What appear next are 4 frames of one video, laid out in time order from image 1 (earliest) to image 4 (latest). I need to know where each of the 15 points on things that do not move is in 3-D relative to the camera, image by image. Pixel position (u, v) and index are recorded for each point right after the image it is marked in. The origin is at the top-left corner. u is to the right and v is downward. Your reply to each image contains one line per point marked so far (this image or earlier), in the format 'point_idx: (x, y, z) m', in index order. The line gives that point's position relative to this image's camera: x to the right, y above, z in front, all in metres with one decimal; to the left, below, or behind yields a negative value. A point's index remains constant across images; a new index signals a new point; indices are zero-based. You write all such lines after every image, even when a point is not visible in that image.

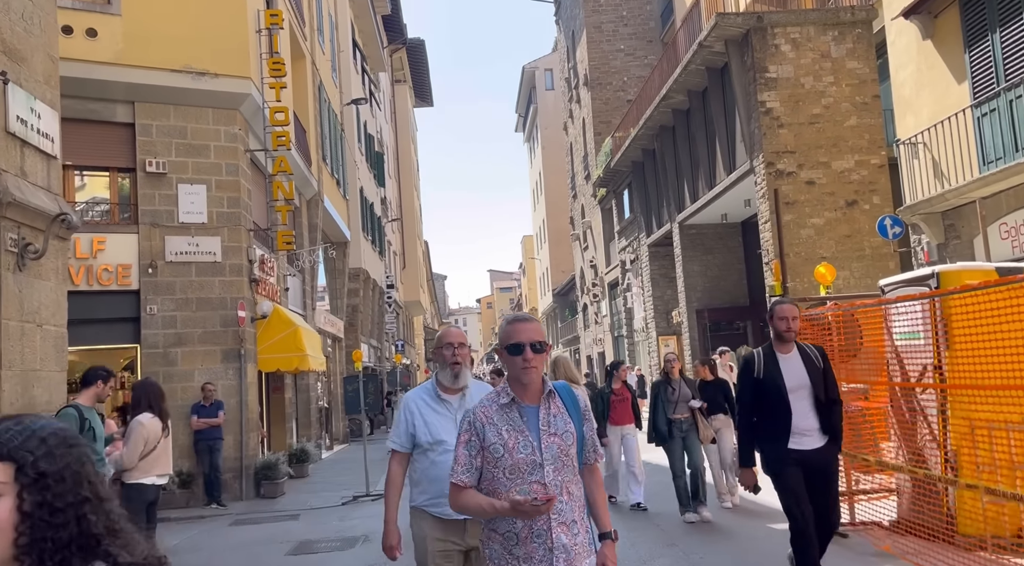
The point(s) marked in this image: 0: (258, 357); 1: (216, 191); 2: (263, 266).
0: (-4.1, -1.2, +15.0) m
1: (-4.5, +1.4, +14.0) m
2: (-4.2, +0.3, +15.4) m
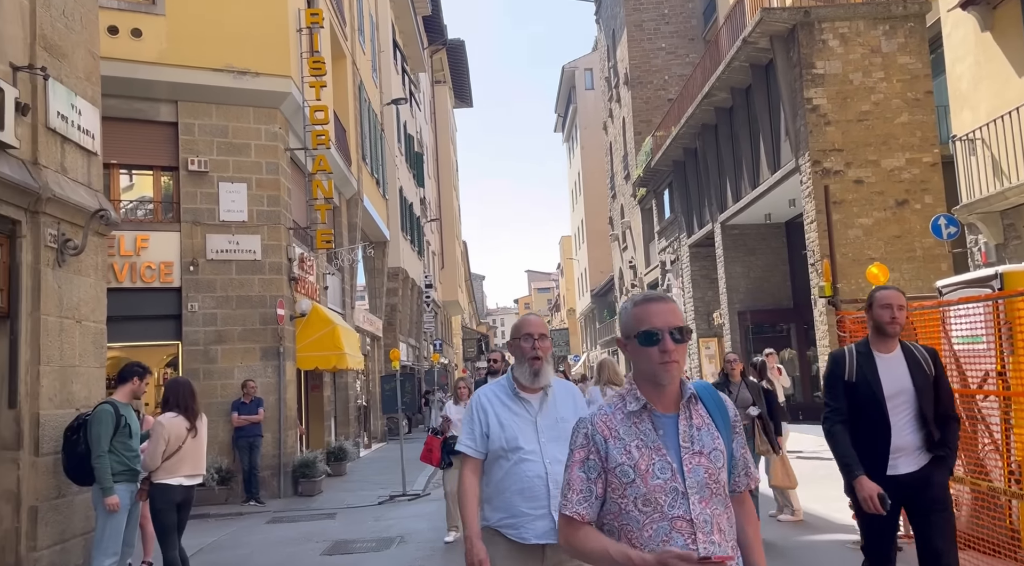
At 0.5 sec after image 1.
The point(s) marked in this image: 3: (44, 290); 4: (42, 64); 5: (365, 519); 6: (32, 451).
0: (-3.5, -1.2, +15.0) m
1: (-3.9, +1.4, +14.1) m
2: (-3.5, +0.3, +15.4) m
3: (-3.3, 0.0, +6.5) m
4: (-3.4, +1.6, +6.6) m
5: (-1.8, -2.9, +11.3) m
6: (-3.3, -1.2, +6.4) m
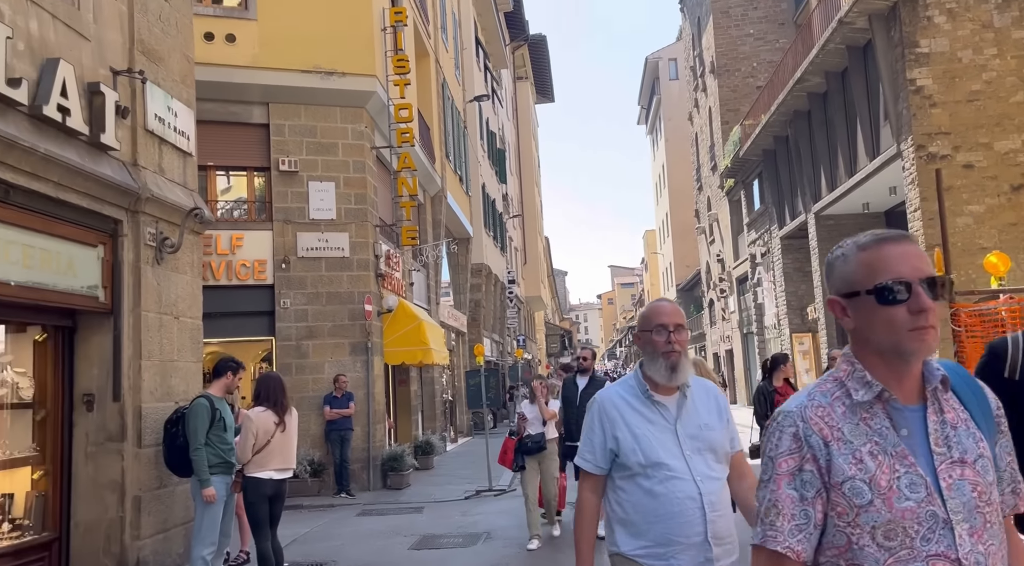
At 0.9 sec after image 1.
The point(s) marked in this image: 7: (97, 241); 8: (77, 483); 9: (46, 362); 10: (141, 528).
0: (-2.1, -1.1, +15.2) m
1: (-2.6, +1.5, +14.3) m
2: (-2.1, +0.4, +15.6) m
3: (-2.7, 0.0, +6.7) m
4: (-2.7, +1.6, +6.8) m
5: (-0.7, -2.9, +11.4) m
6: (-2.7, -1.1, +6.6) m
7: (-2.9, +0.3, +6.4) m
8: (-3.0, -1.4, +6.5) m
9: (-3.2, -0.5, +6.3) m
10: (-2.6, -1.7, +6.5) m
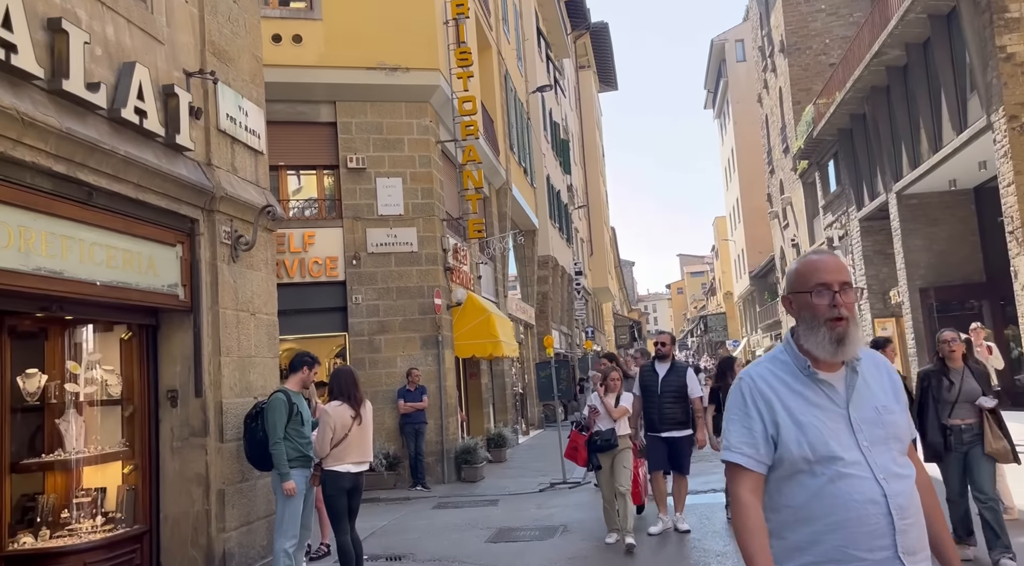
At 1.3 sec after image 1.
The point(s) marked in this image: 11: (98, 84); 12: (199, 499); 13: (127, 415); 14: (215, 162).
0: (-0.9, -1.0, +15.3) m
1: (-1.6, +1.6, +14.4) m
2: (-0.9, +0.5, +15.7) m
3: (-2.2, 0.0, +6.9) m
4: (-2.3, +1.6, +6.9) m
5: (+0.2, -2.7, +11.4) m
6: (-2.1, -1.1, +6.7) m
7: (-2.4, +0.3, +6.5) m
8: (-2.5, -1.4, +6.6) m
9: (-2.7, -0.5, +6.5) m
10: (-2.1, -1.7, +6.6) m
11: (-2.5, +1.2, +5.5) m
12: (-2.2, -1.5, +6.5) m
13: (-2.7, -0.9, +6.5) m
14: (-2.2, +0.9, +6.9) m
